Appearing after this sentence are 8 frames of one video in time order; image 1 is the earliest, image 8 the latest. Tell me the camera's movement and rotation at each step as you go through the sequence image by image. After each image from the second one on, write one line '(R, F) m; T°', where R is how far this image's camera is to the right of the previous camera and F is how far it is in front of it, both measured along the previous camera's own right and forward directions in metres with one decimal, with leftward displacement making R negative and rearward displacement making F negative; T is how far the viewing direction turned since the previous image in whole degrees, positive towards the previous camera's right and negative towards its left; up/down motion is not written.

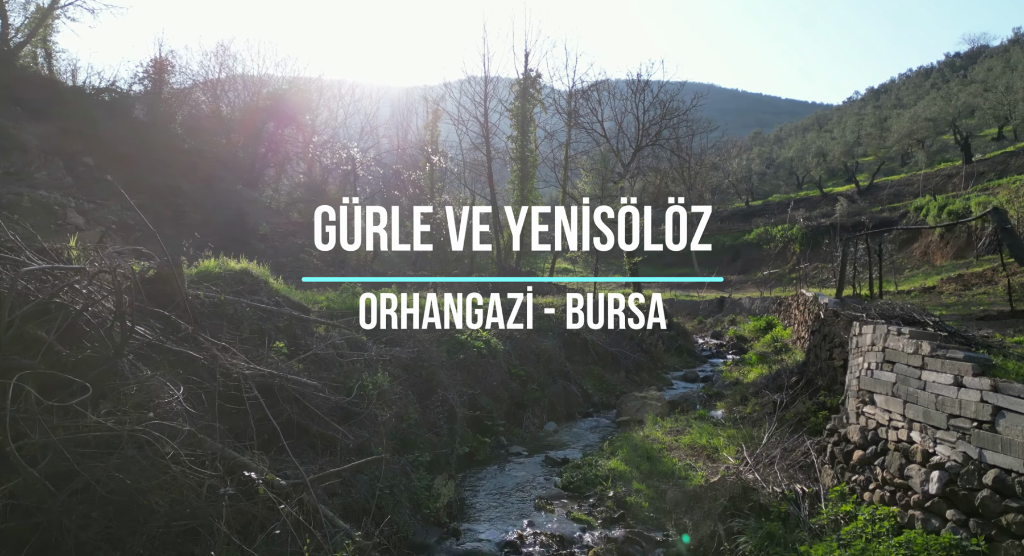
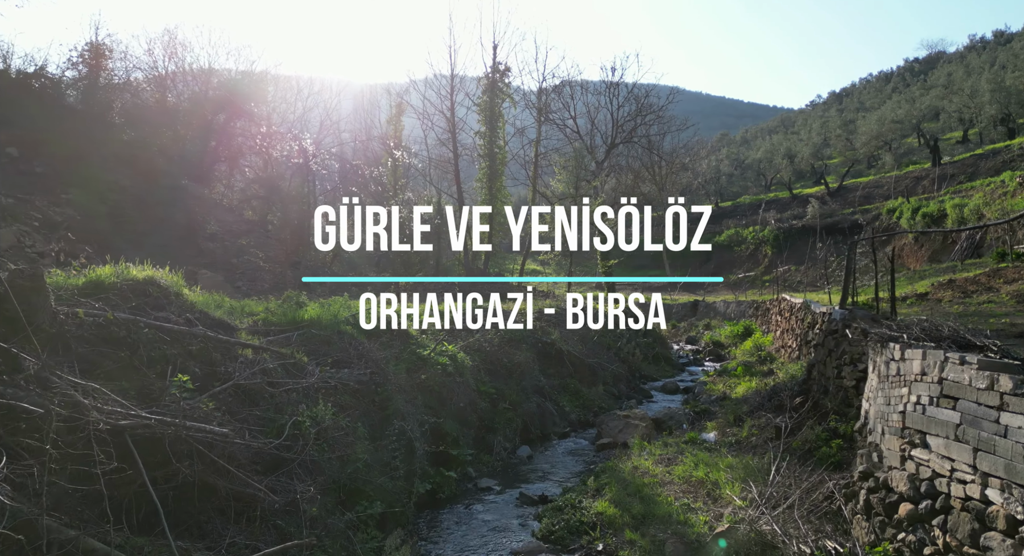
(0.0, +1.3) m; +3°
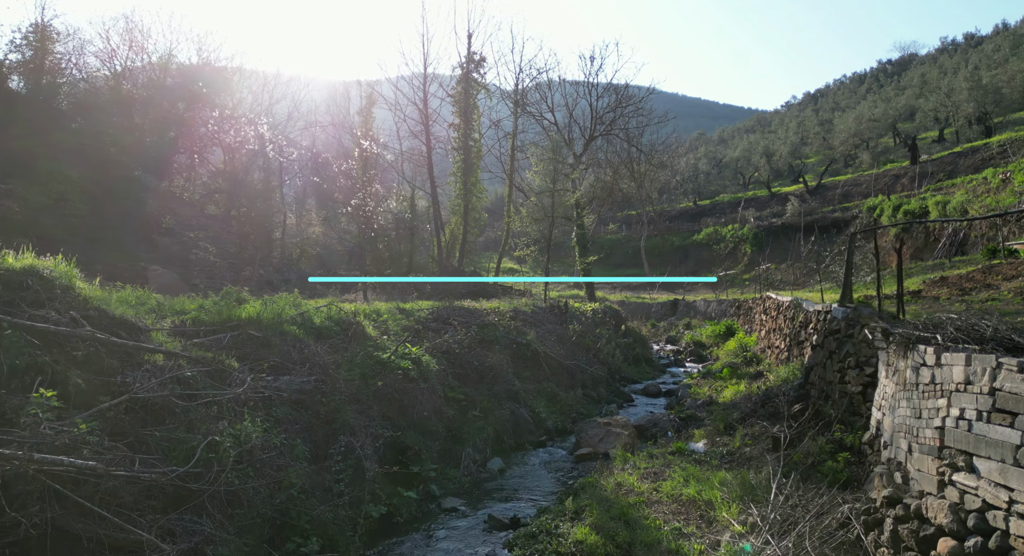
(+0.1, +1.0) m; +2°
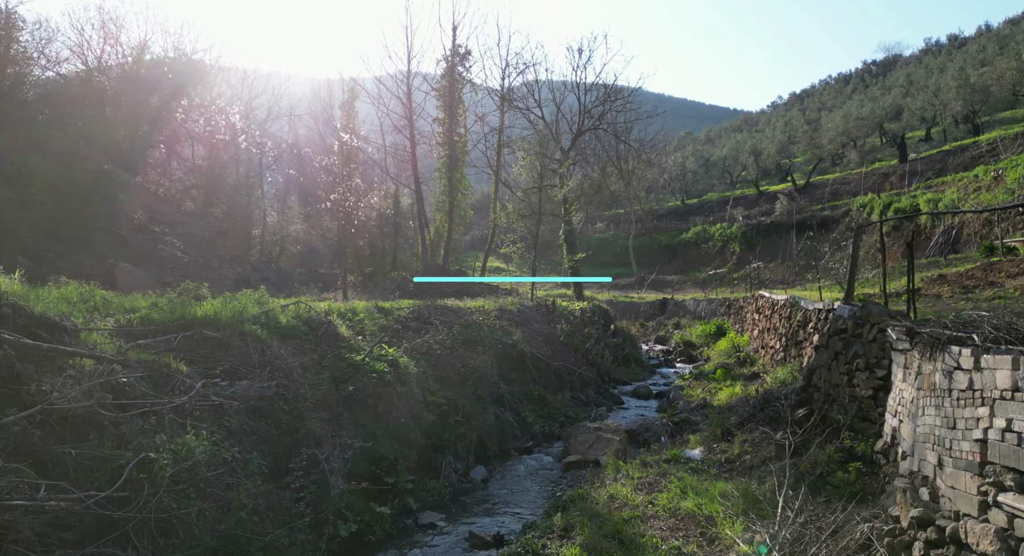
(0.0, +0.6) m; +1°
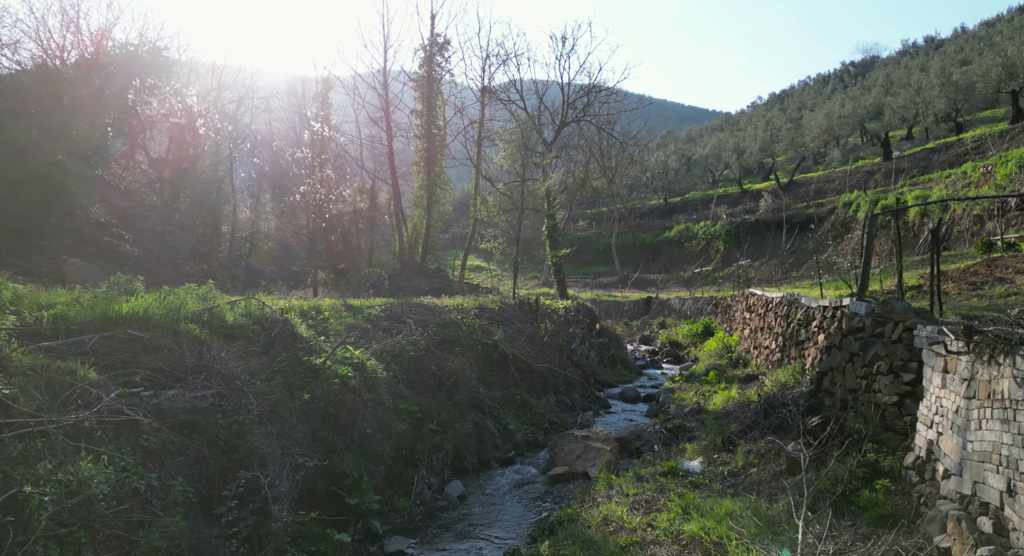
(0.0, +0.9) m; +2°
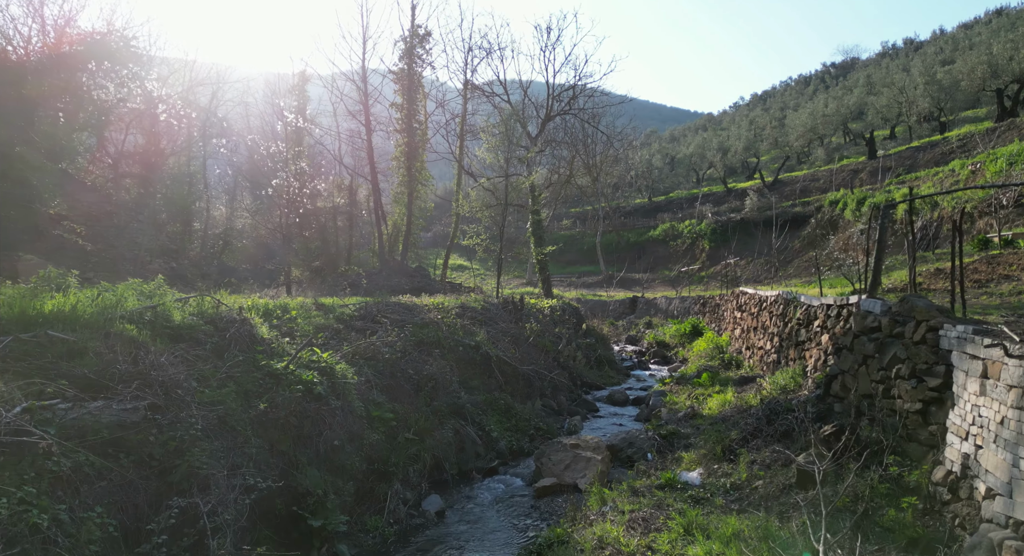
(0.0, +0.7) m; +2°
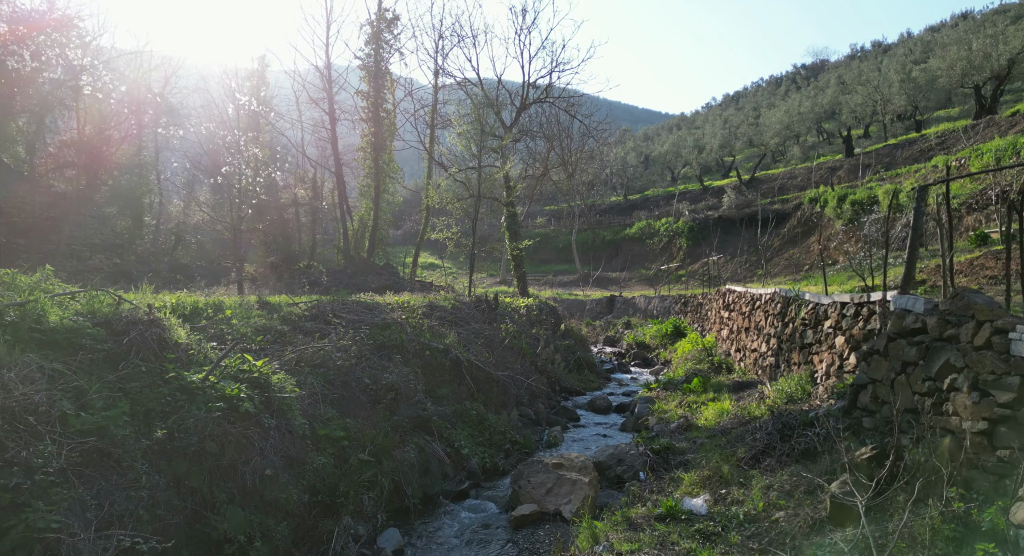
(0.0, +1.1) m; +2°
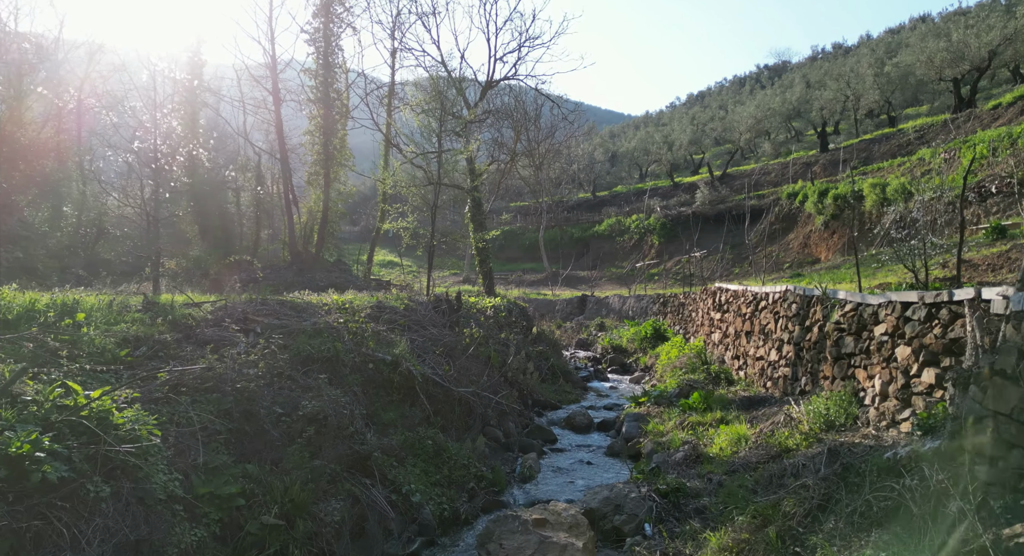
(0.0, +1.9) m; +3°
